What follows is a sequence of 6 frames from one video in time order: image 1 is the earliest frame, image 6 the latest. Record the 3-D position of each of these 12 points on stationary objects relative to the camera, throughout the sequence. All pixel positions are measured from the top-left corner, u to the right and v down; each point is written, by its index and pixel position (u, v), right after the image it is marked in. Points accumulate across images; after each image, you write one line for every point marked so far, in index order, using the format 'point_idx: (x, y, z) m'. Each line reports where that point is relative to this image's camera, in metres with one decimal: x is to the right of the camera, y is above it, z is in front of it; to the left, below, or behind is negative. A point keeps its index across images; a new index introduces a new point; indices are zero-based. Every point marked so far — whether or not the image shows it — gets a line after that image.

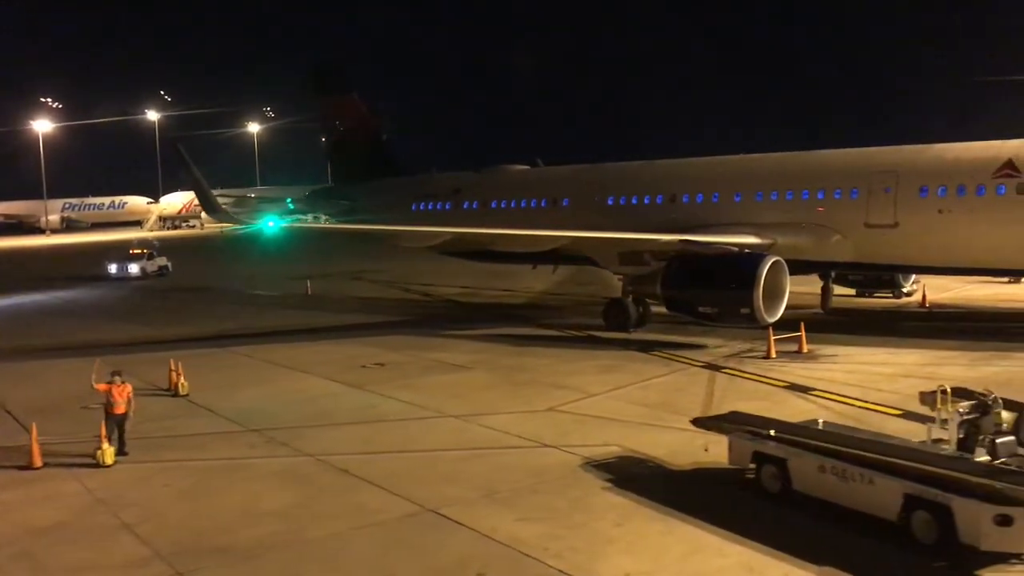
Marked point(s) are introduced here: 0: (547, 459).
0: (+0.3, -1.4, +8.4) m
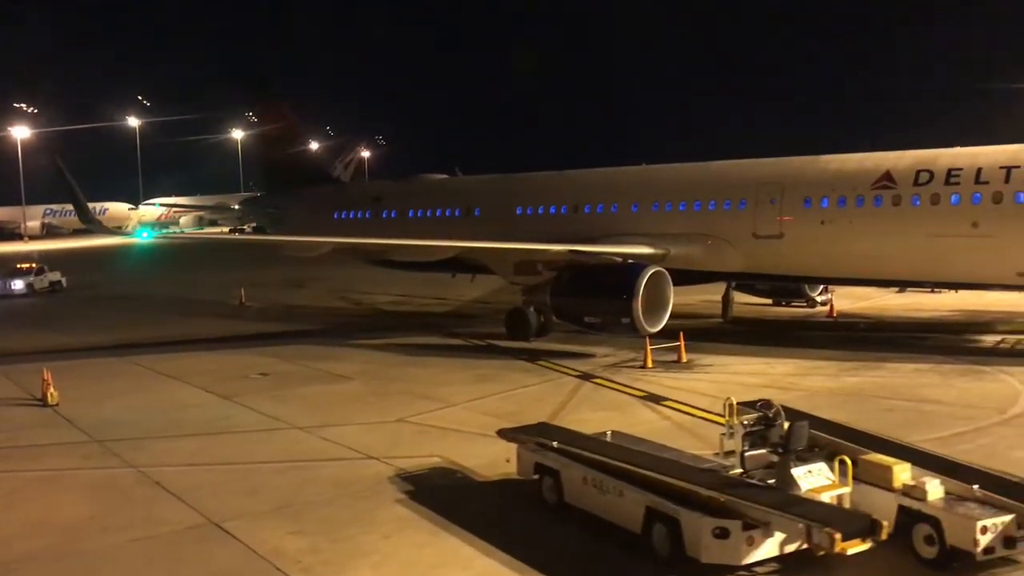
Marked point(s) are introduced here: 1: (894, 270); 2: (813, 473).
0: (-1.3, -1.5, +8.5) m
1: (+5.2, +0.2, +13.7) m
2: (+1.8, -1.1, +6.0) m
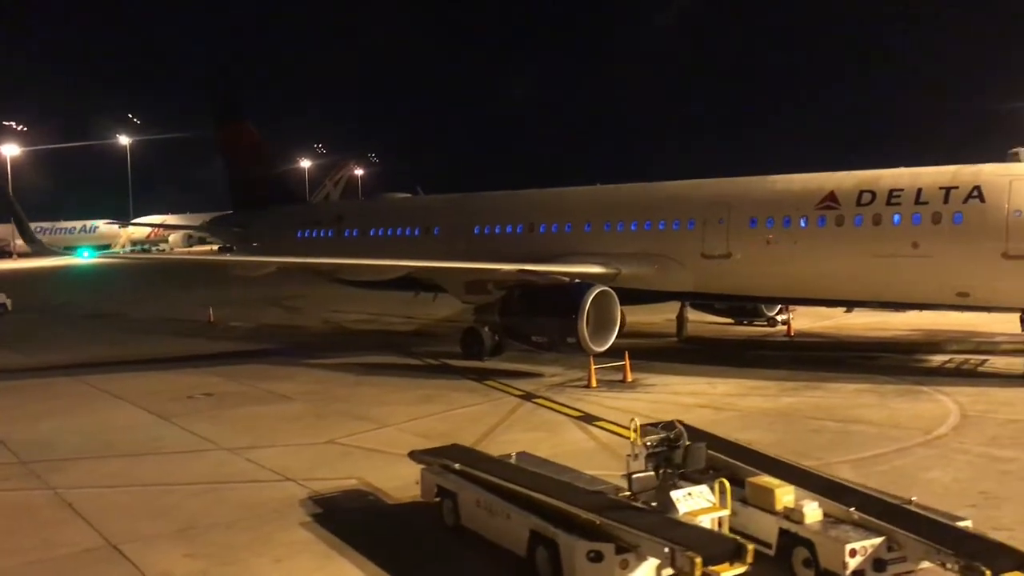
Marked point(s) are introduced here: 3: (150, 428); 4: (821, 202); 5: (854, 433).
0: (-2.0, -1.7, +8.5) m
1: (+4.5, 0.0, +13.7) m
2: (+1.1, -1.2, +6.0) m
3: (-4.2, -1.6, +11.6) m
4: (+4.3, +1.2, +13.8) m
5: (+3.4, -1.5, +10.1) m
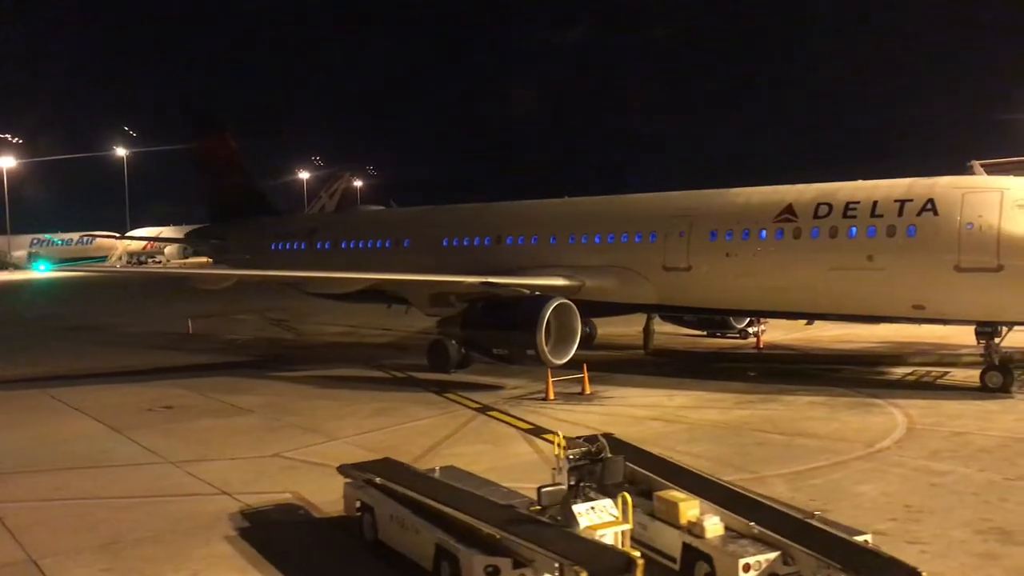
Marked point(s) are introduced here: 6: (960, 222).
0: (-2.6, -1.8, +8.5) m
1: (+3.9, -0.2, +13.7) m
2: (+0.5, -1.3, +6.0) m
3: (-4.8, -1.8, +11.6) m
4: (+3.7, +1.0, +13.8) m
5: (+2.9, -1.6, +10.1) m
6: (+5.5, +0.8, +12.3) m
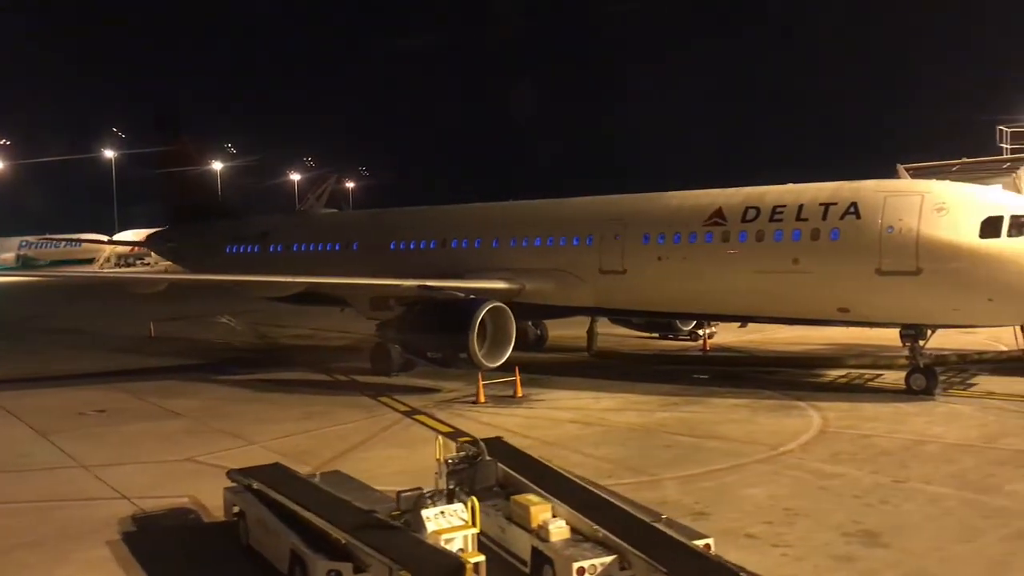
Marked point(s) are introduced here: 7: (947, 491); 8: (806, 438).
0: (-3.5, -1.9, +8.5) m
1: (+3.0, -0.2, +13.8) m
2: (-0.4, -1.4, +6.0) m
3: (-5.7, -1.8, +11.7) m
4: (+2.8, +1.0, +13.9) m
5: (+2.0, -1.6, +10.1) m
6: (+4.6, +0.8, +12.4) m
7: (+3.6, -1.7, +8.2) m
8: (+3.1, -1.6, +10.4) m
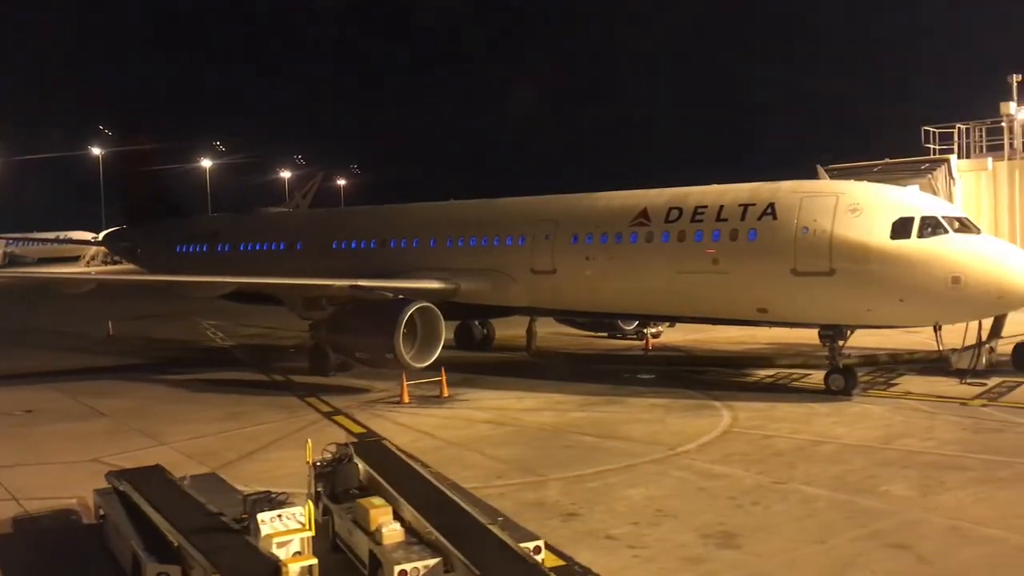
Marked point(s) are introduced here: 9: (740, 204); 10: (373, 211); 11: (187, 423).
0: (-4.5, -1.9, +8.5) m
1: (+1.9, -0.2, +13.9) m
2: (-1.4, -1.4, +6.1) m
3: (-6.7, -1.8, +11.7) m
4: (+1.7, +1.0, +13.9) m
5: (+1.0, -1.6, +10.2) m
6: (+3.6, +0.8, +12.4) m
7: (+2.6, -1.7, +8.2) m
8: (+2.1, -1.6, +10.4) m
9: (+3.0, +1.1, +13.1) m
10: (-2.6, +1.4, +18.3) m
11: (-4.0, -1.7, +12.5) m
